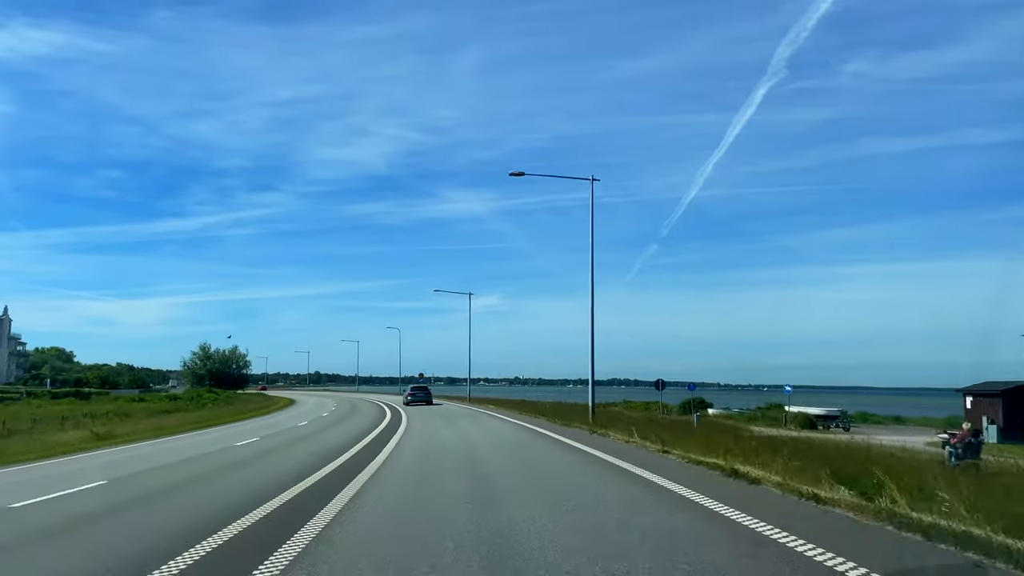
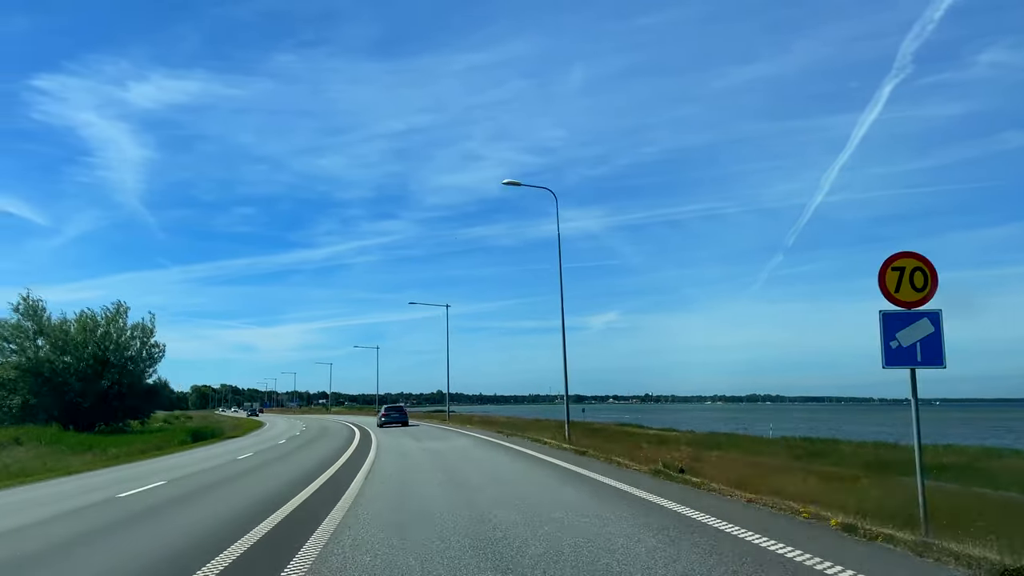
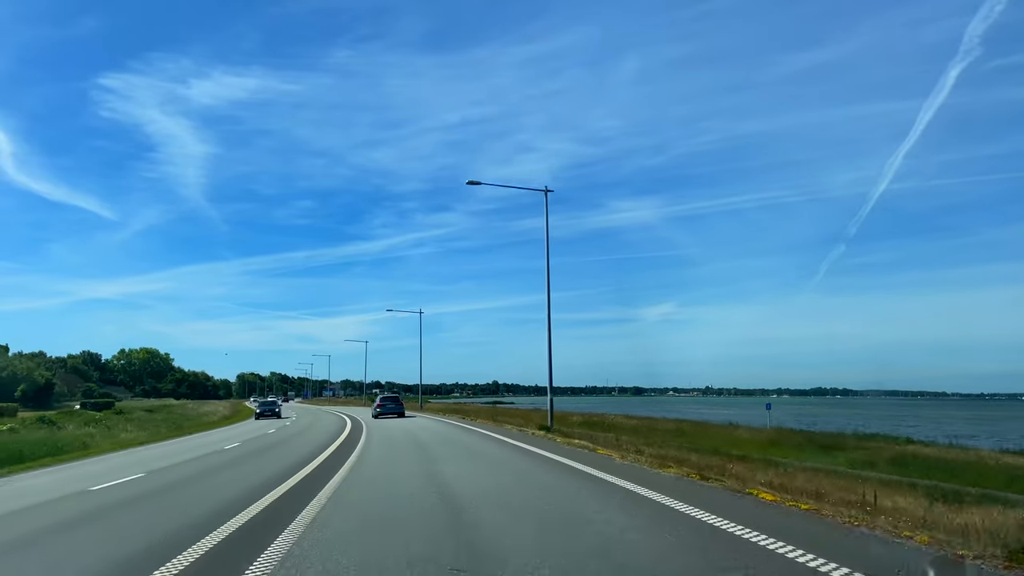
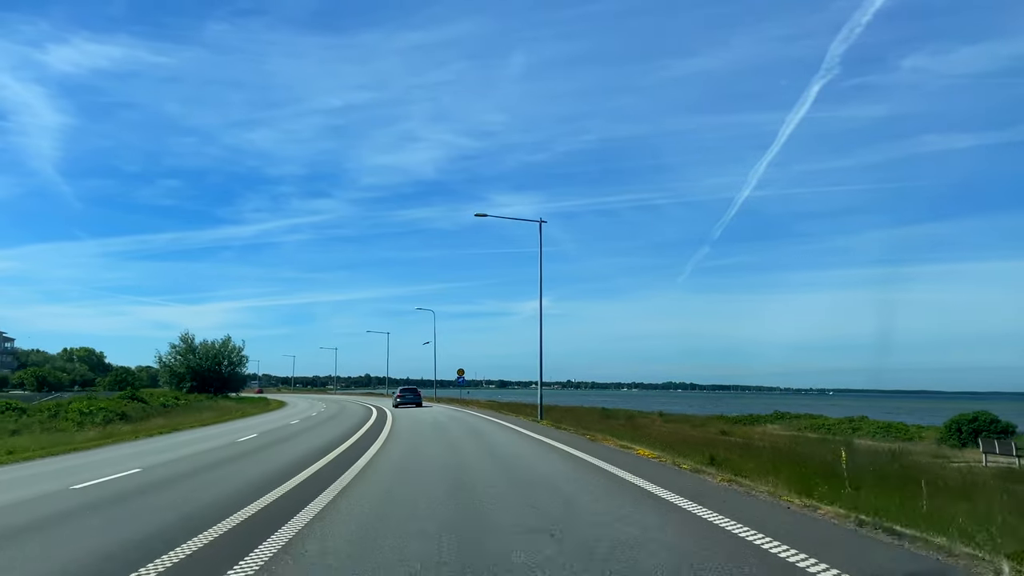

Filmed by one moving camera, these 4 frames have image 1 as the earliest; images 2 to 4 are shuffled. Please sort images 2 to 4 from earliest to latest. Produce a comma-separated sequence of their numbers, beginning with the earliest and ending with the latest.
4, 2, 3
